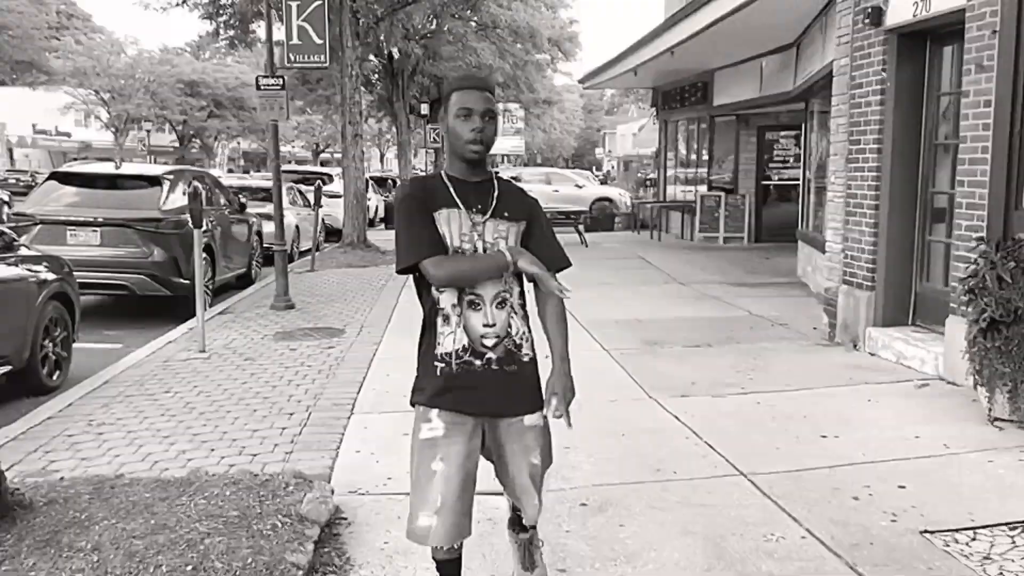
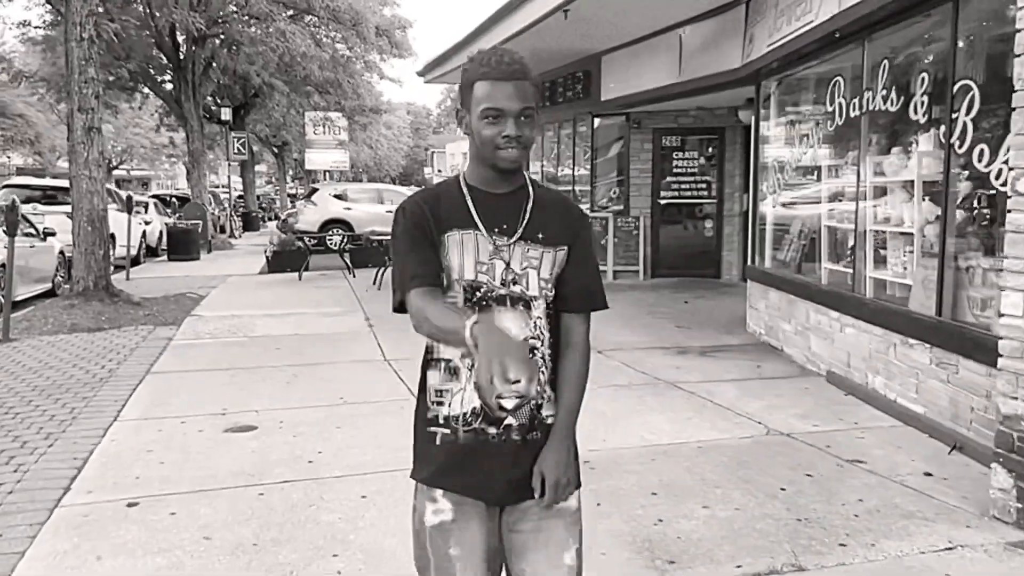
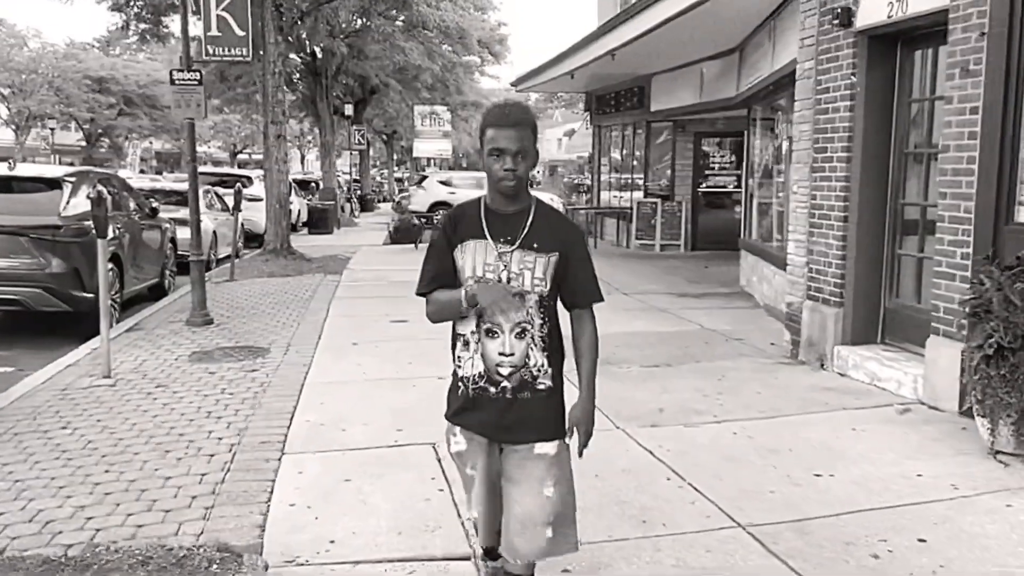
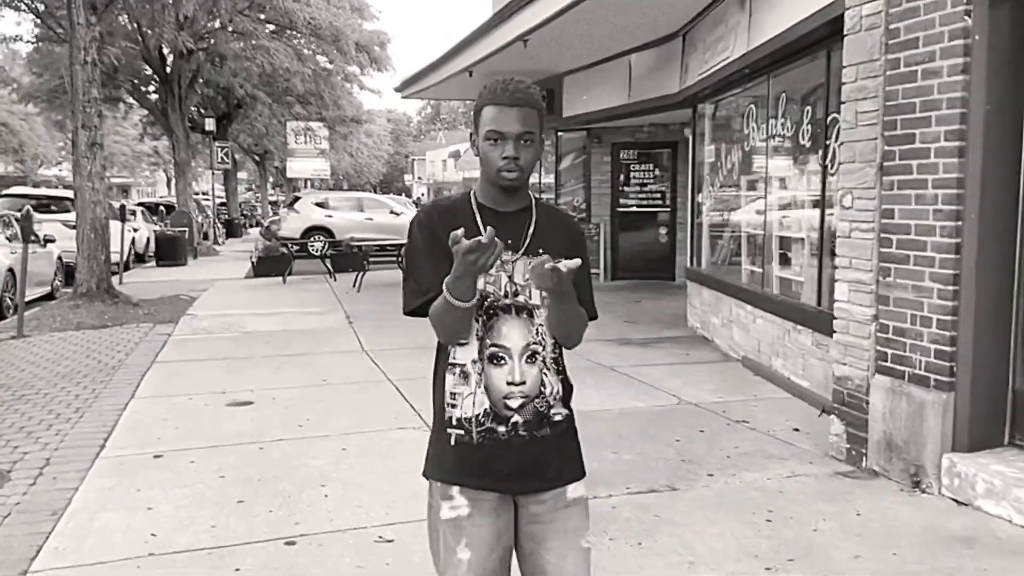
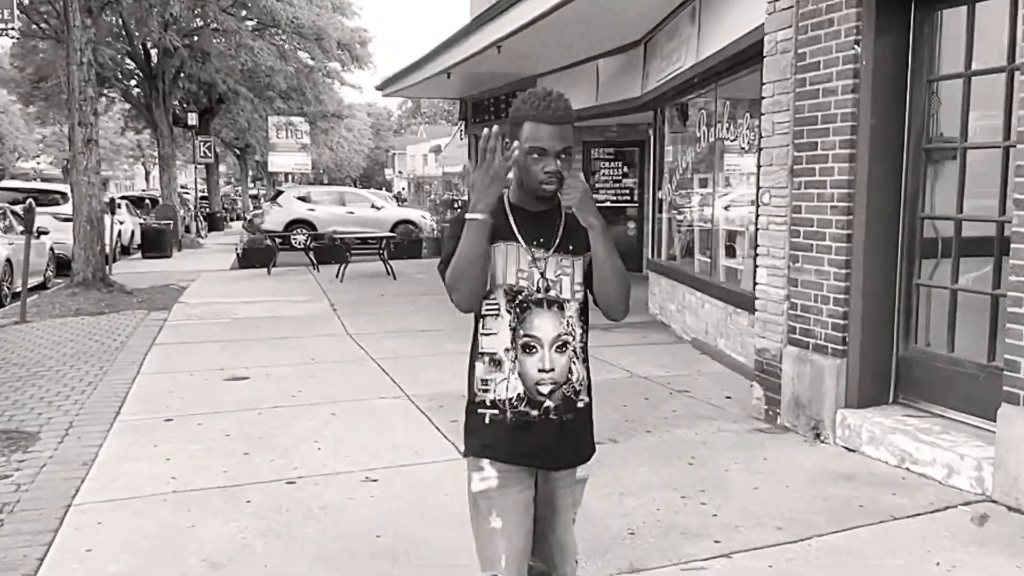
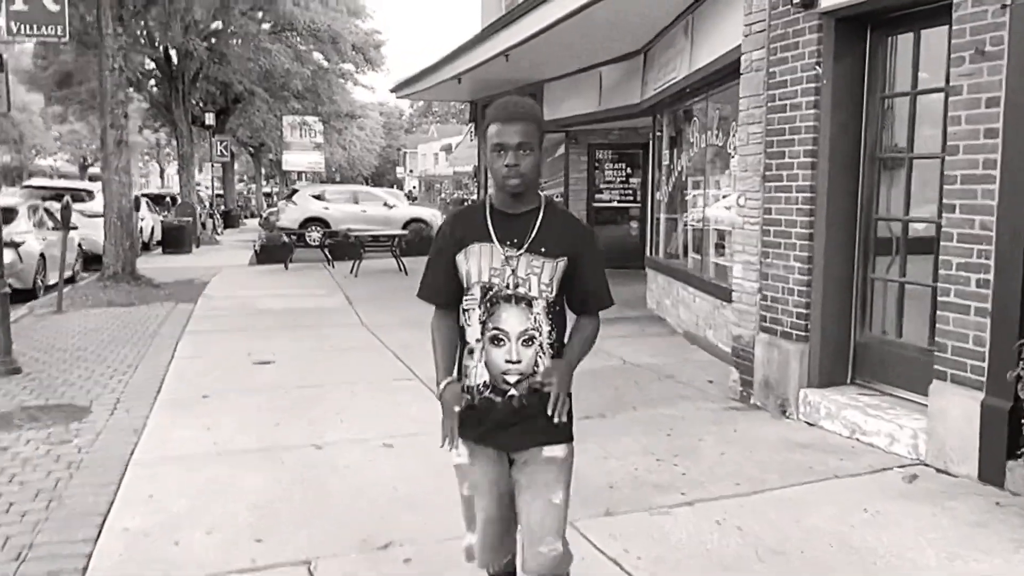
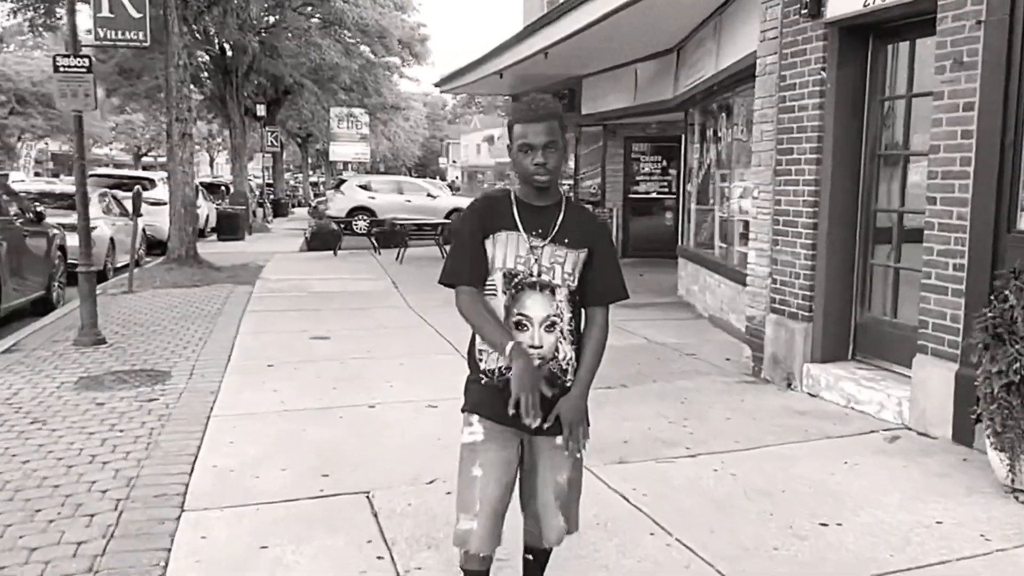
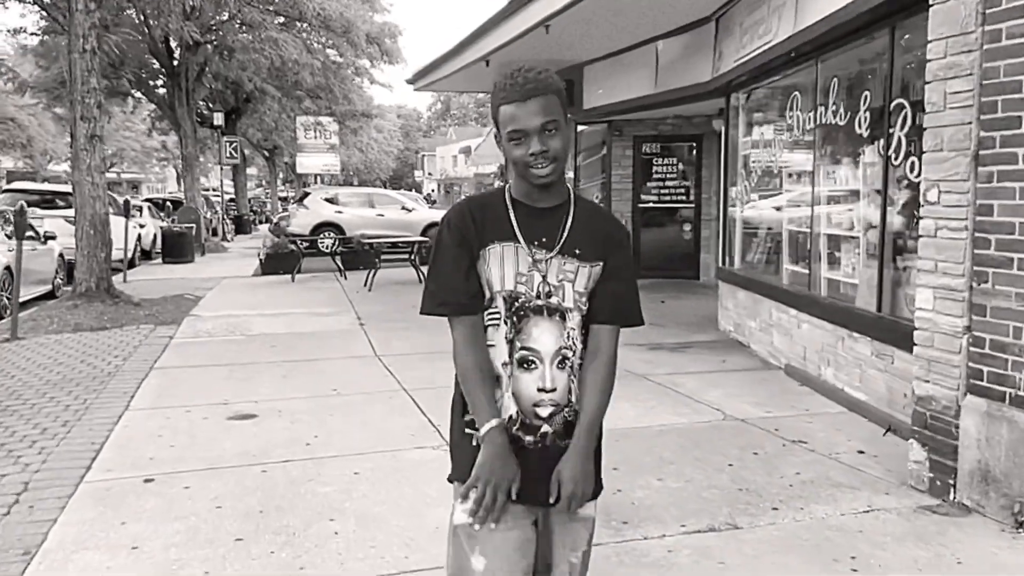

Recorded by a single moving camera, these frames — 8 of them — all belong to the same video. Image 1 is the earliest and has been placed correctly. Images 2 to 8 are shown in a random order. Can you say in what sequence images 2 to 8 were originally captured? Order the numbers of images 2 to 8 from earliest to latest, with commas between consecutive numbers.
3, 7, 6, 5, 4, 8, 2
